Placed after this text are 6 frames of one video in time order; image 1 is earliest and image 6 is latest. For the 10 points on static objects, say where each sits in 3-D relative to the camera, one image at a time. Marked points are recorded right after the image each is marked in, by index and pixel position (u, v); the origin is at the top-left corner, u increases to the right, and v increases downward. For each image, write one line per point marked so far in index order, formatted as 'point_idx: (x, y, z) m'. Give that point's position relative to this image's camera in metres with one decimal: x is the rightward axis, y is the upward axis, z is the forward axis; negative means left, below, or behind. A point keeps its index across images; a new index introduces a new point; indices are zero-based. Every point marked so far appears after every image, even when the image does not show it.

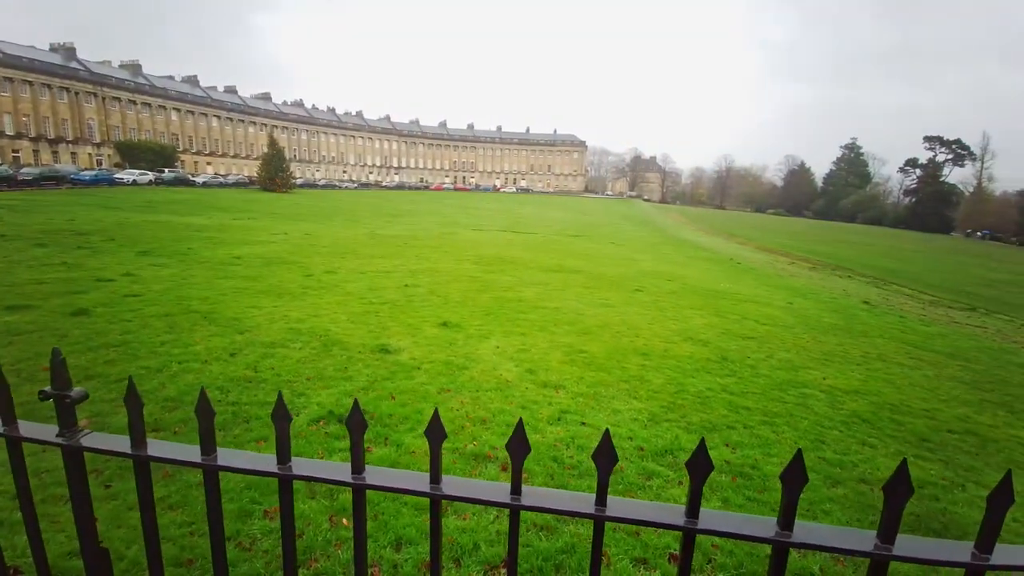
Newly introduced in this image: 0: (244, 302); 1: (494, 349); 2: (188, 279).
0: (-5.3, -0.3, +9.3) m
1: (-0.3, -1.0, +7.5) m
2: (-7.5, +0.2, +10.9) m
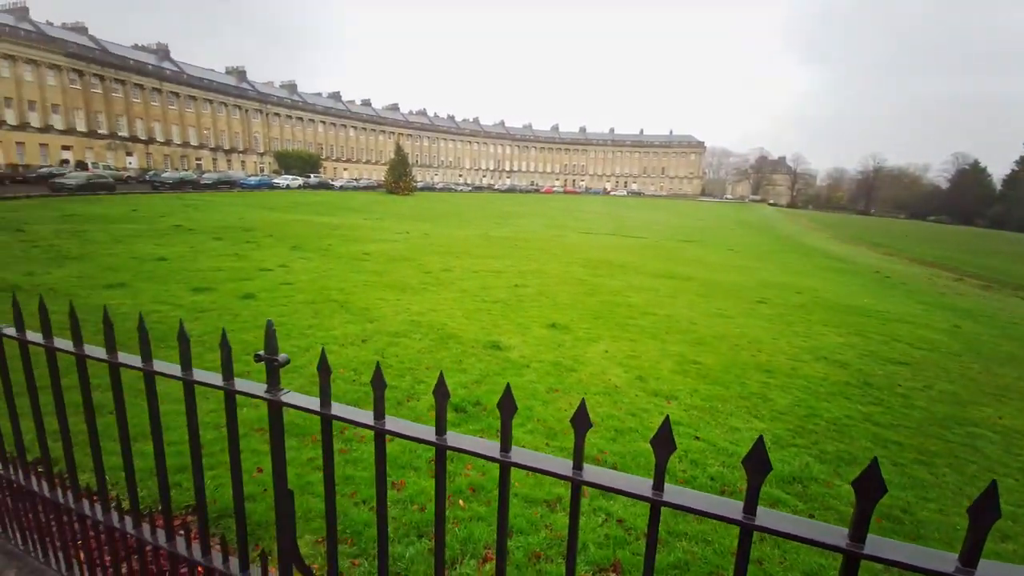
0: (-3.0, -0.1, +10.3) m
1: (+1.4, -1.0, +7.4) m
2: (-4.8, +0.4, +12.3) m
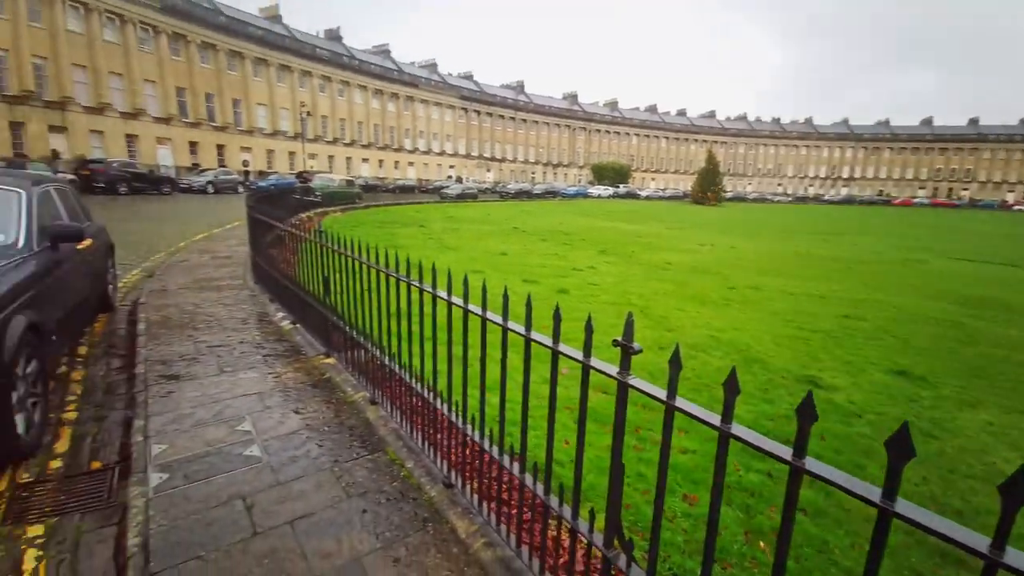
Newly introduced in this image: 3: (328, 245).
0: (+3.5, -0.3, +10.2) m
1: (+5.4, -1.6, +5.4) m
2: (+3.2, +0.3, +12.9) m
3: (-2.1, +0.5, +5.4) m
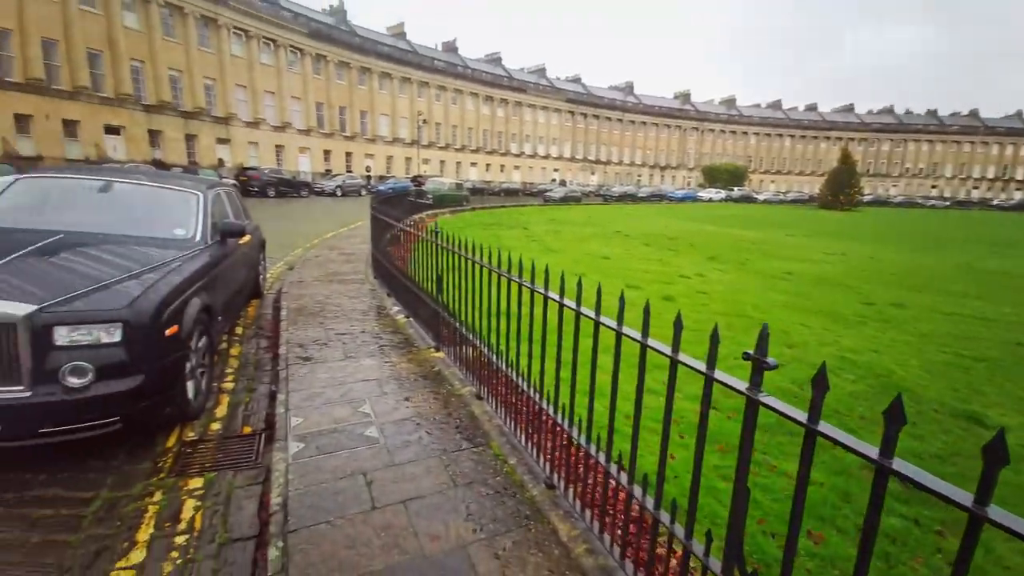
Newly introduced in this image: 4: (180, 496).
0: (+5.6, -0.6, +9.3) m
1: (+6.4, -1.8, +4.1) m
2: (+5.9, 0.0, +11.9) m
3: (-0.8, +0.5, +5.7) m
4: (-2.3, -1.4, +3.3) m
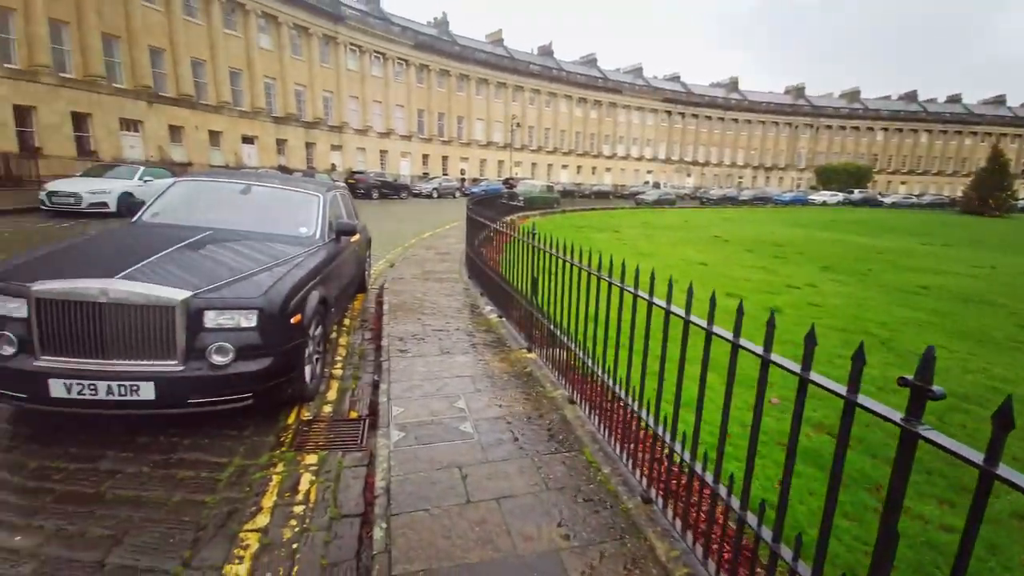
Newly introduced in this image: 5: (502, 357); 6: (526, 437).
0: (+7.2, -0.9, +8.1) m
1: (+7.0, -2.1, +2.9) m
2: (+8.0, -0.3, +10.7) m
3: (+0.3, +0.5, +5.7) m
4: (-1.6, -1.4, +3.6) m
5: (-0.1, -0.8, +5.6) m
6: (+0.1, -1.2, +3.8) m
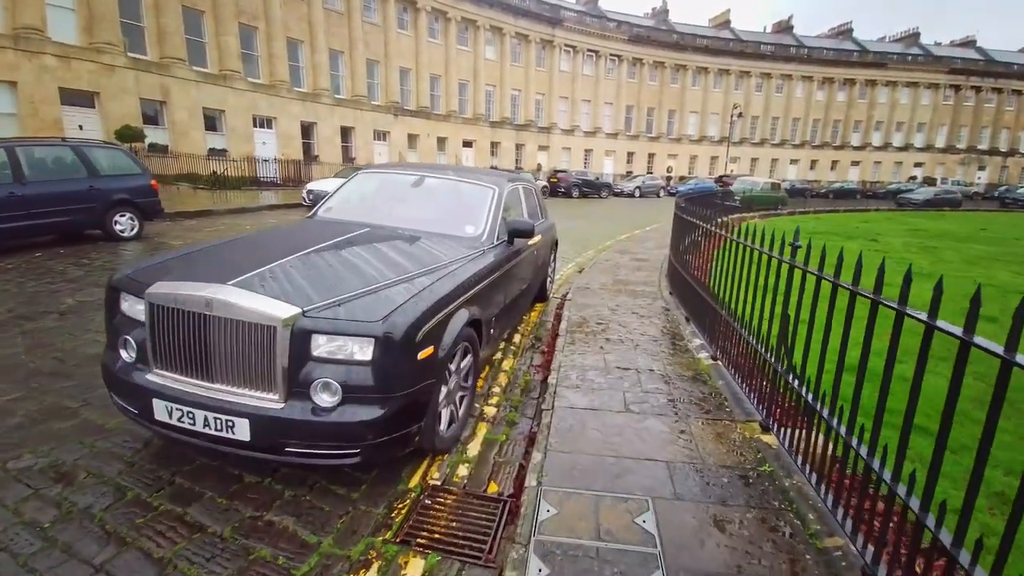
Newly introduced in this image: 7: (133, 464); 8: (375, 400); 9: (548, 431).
0: (+9.3, -1.8, +3.1) m
1: (+7.0, -2.9, -1.7) m
2: (+11.1, -1.3, +5.1) m
3: (+2.1, +0.2, +3.6) m
4: (-0.6, -1.5, +2.4) m
5: (+1.6, -1.1, +3.7) m
6: (+1.1, -1.5, +1.9) m
7: (-2.6, -1.2, +3.2) m
8: (-0.8, -0.7, +2.9) m
9: (+0.3, -1.1, +3.7) m
